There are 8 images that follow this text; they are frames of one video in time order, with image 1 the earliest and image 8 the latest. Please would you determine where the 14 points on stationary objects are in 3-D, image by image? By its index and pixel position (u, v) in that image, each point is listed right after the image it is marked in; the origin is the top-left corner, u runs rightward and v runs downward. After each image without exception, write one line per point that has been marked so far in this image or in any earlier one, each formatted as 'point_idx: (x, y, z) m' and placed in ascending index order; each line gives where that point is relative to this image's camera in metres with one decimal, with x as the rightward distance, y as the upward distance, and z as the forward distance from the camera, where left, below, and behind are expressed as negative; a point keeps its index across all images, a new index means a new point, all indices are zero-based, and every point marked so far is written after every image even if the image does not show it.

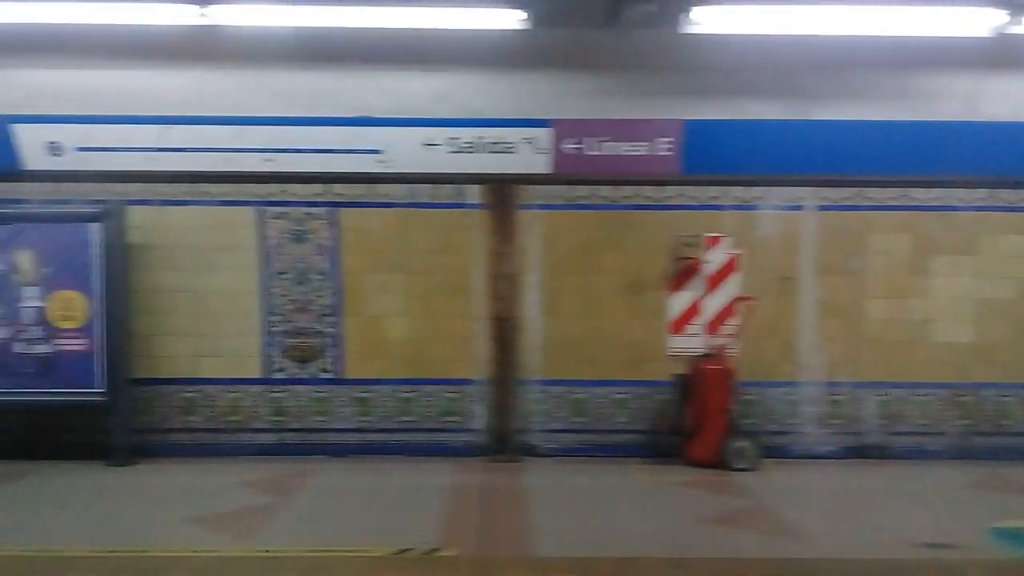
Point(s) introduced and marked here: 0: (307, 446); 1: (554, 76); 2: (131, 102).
0: (-2.0, -1.5, +6.4) m
1: (+0.4, +2.0, +6.1) m
2: (-3.5, +1.7, +6.0) m
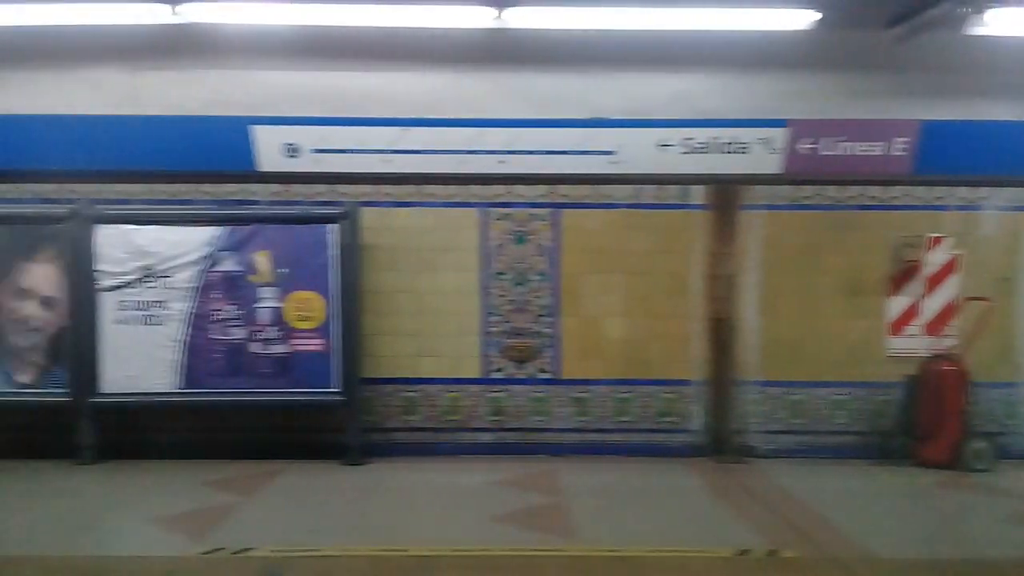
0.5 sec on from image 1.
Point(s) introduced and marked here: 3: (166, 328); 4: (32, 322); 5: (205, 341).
0: (+0.1, -1.5, +6.4) m
1: (+2.6, +2.0, +6.1) m
2: (-1.4, +1.7, +6.1) m
3: (-3.2, -0.4, +6.0) m
4: (-4.4, -0.3, +6.0) m
5: (-2.8, -0.5, +6.0) m
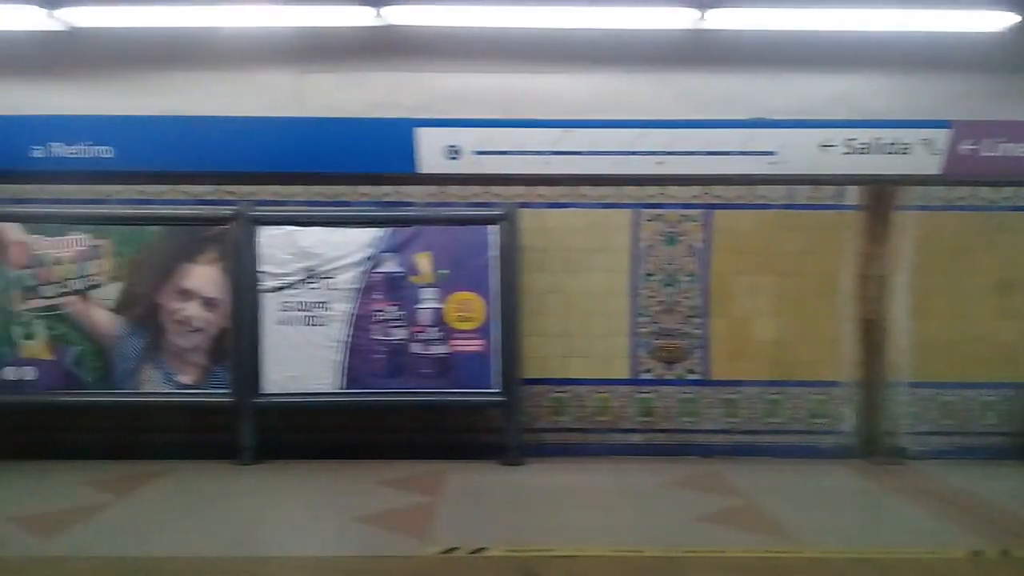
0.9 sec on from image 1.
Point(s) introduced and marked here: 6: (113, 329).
0: (+1.6, -1.6, +6.4) m
1: (+4.1, +2.0, +6.1) m
2: (+0.1, +1.7, +6.1) m
3: (-1.7, -0.4, +6.0) m
4: (-2.9, -0.3, +6.0) m
5: (-1.3, -0.5, +6.0) m
6: (-3.6, -0.4, +5.9) m
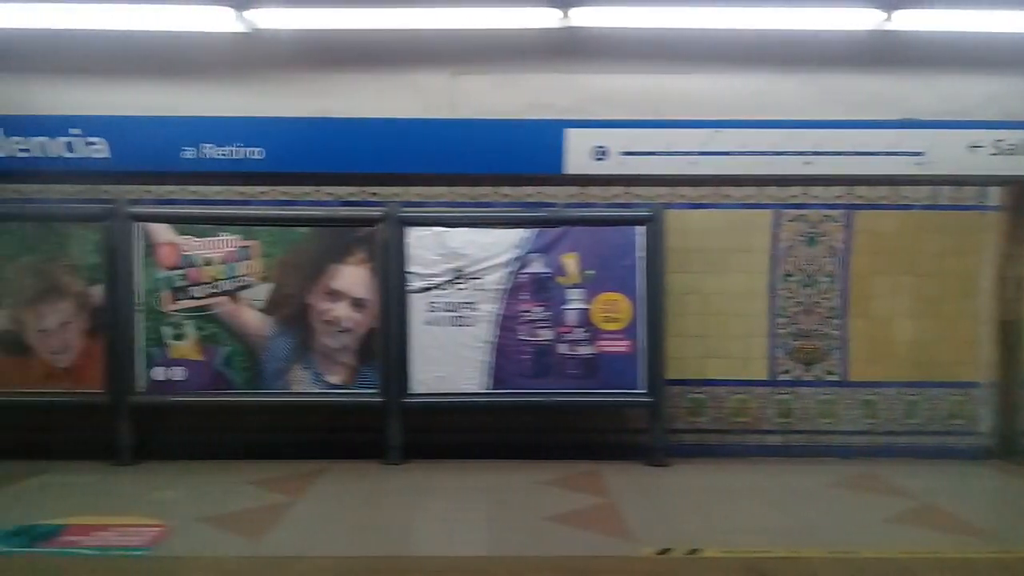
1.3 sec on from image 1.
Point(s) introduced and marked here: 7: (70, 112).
0: (+3.0, -1.6, +6.4) m
1: (+5.4, +2.0, +6.1) m
2: (+1.5, +1.7, +6.1) m
3: (-0.3, -0.4, +6.0) m
4: (-1.6, -0.3, +6.0) m
5: (0.0, -0.5, +6.0) m
6: (-2.3, -0.4, +6.0) m
7: (-4.0, +1.6, +5.8) m
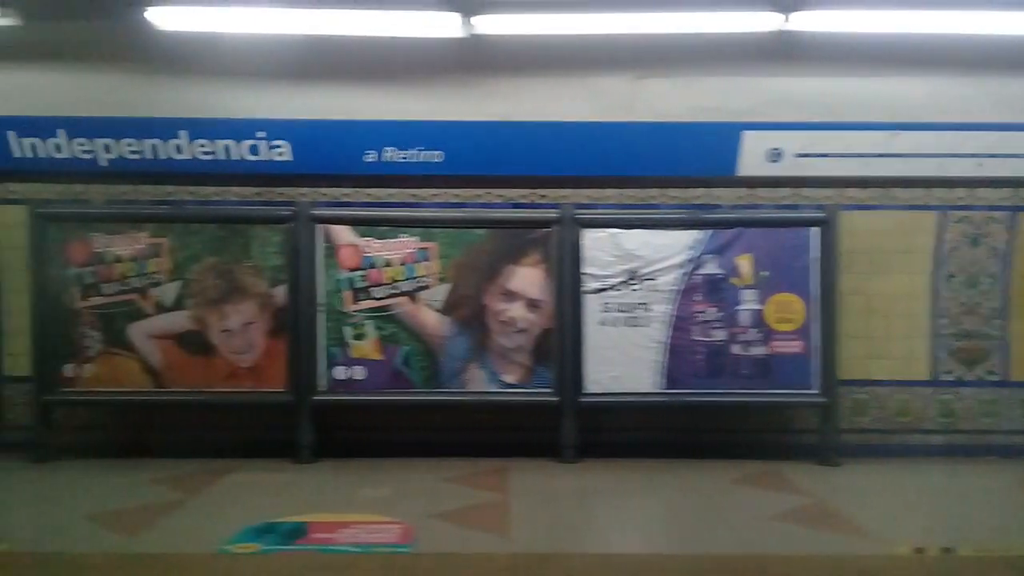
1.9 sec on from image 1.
0: (+4.6, -1.6, +6.5) m
1: (+7.0, +2.0, +6.2) m
2: (+3.1, +1.7, +6.1) m
3: (+1.3, -0.4, +6.0) m
4: (0.0, -0.3, +6.1) m
5: (+1.6, -0.5, +6.1) m
6: (-0.7, -0.4, +6.0) m
7: (-2.4, +1.6, +5.9) m
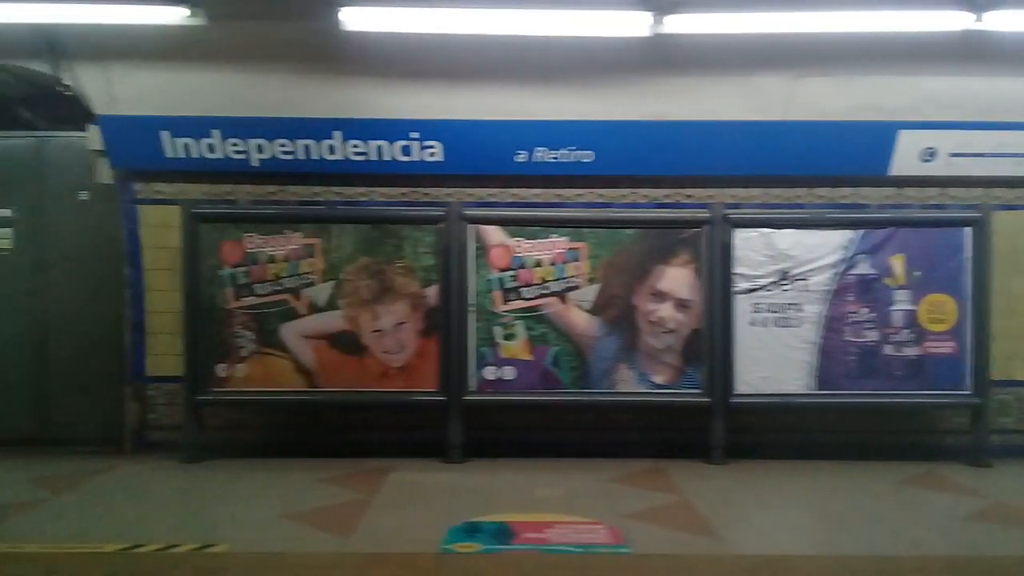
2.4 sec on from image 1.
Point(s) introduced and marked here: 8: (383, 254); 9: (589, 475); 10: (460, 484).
0: (+6.0, -1.6, +6.4) m
1: (+8.4, +2.0, +6.1) m
2: (+4.5, +1.7, +6.1) m
3: (+2.7, -0.4, +6.0) m
4: (+1.4, -0.3, +6.0) m
5: (+3.0, -0.5, +6.0) m
6: (+0.7, -0.4, +6.0) m
7: (-1.0, +1.6, +5.9) m
8: (-1.2, +0.3, +6.0) m
9: (+0.7, -1.6, +5.7) m
10: (-0.4, -1.6, +5.4) m
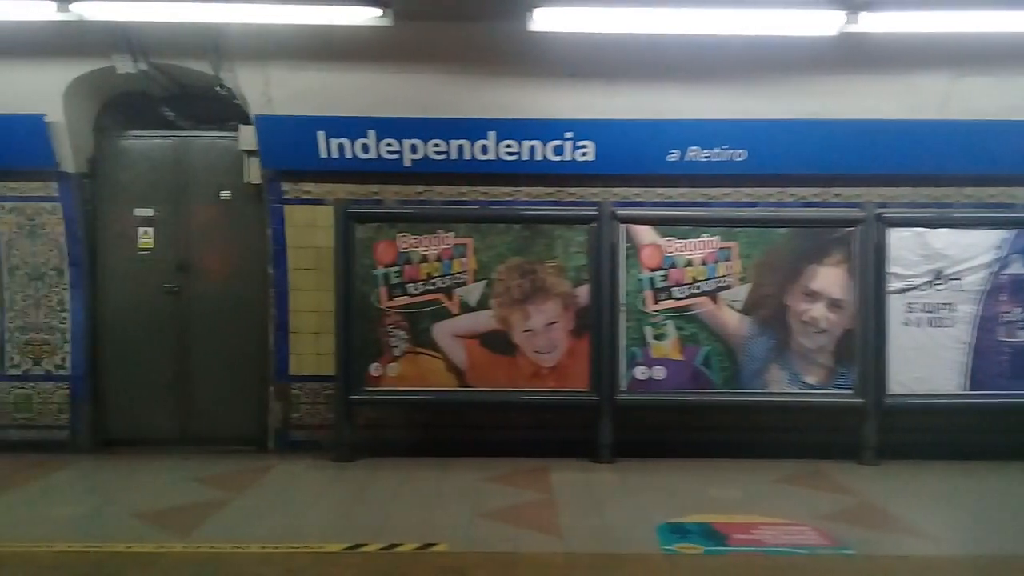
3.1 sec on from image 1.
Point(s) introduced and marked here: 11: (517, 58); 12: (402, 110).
0: (+7.4, -1.6, +6.4) m
1: (+9.8, +2.0, +6.1) m
2: (+5.9, +1.7, +6.1) m
3: (+4.1, -0.4, +6.0) m
4: (+2.8, -0.3, +6.0) m
5: (+4.4, -0.5, +6.0) m
6: (+2.1, -0.4, +6.0) m
7: (+0.4, +1.6, +5.9) m
8: (+0.2, +0.3, +6.0) m
9: (+2.1, -1.6, +5.6) m
10: (+1.0, -1.6, +5.4) m
11: (0.0, +2.1, +6.0) m
12: (-1.0, +1.6, +5.9) m
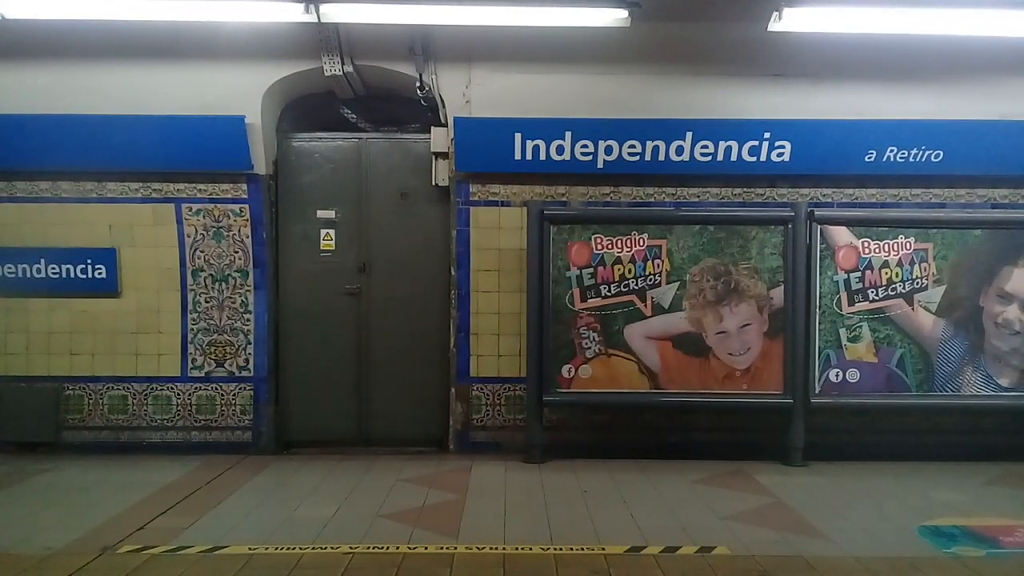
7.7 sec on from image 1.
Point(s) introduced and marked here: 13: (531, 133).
0: (+9.2, -1.6, +6.3) m
1: (+11.6, +2.0, +6.0) m
2: (+7.7, +1.7, +6.0) m
3: (+5.8, -0.4, +6.0) m
4: (+4.6, -0.4, +6.0) m
5: (+6.2, -0.5, +6.0) m
6: (+3.9, -0.4, +6.0) m
7: (+2.2, +1.5, +5.9) m
8: (+2.0, +0.3, +5.9) m
9: (+3.8, -1.6, +5.6) m
10: (+2.7, -1.6, +5.4) m
11: (+1.8, +2.1, +5.9) m
12: (+0.8, +1.6, +5.9) m
13: (+0.2, +1.4, +5.9) m
